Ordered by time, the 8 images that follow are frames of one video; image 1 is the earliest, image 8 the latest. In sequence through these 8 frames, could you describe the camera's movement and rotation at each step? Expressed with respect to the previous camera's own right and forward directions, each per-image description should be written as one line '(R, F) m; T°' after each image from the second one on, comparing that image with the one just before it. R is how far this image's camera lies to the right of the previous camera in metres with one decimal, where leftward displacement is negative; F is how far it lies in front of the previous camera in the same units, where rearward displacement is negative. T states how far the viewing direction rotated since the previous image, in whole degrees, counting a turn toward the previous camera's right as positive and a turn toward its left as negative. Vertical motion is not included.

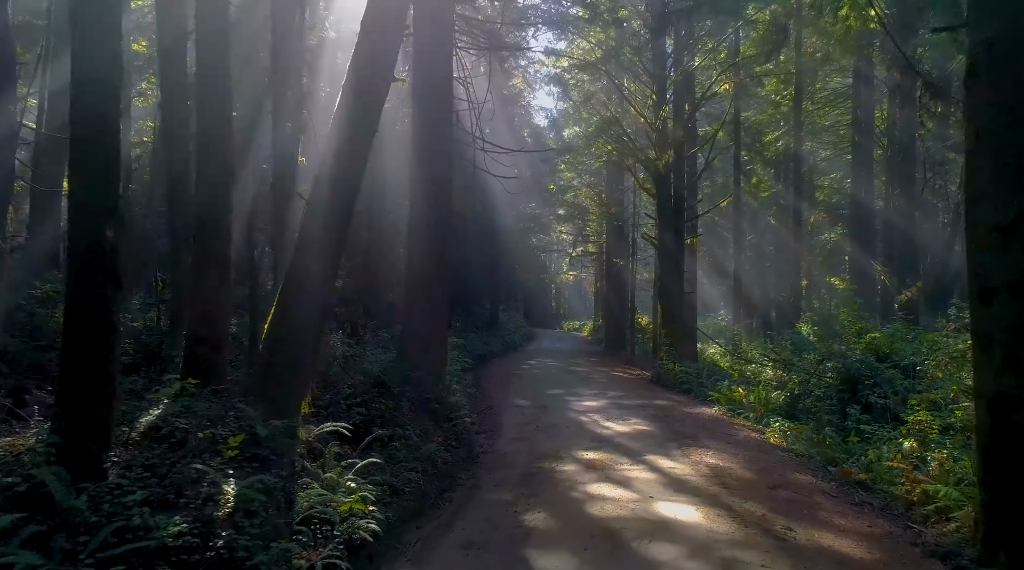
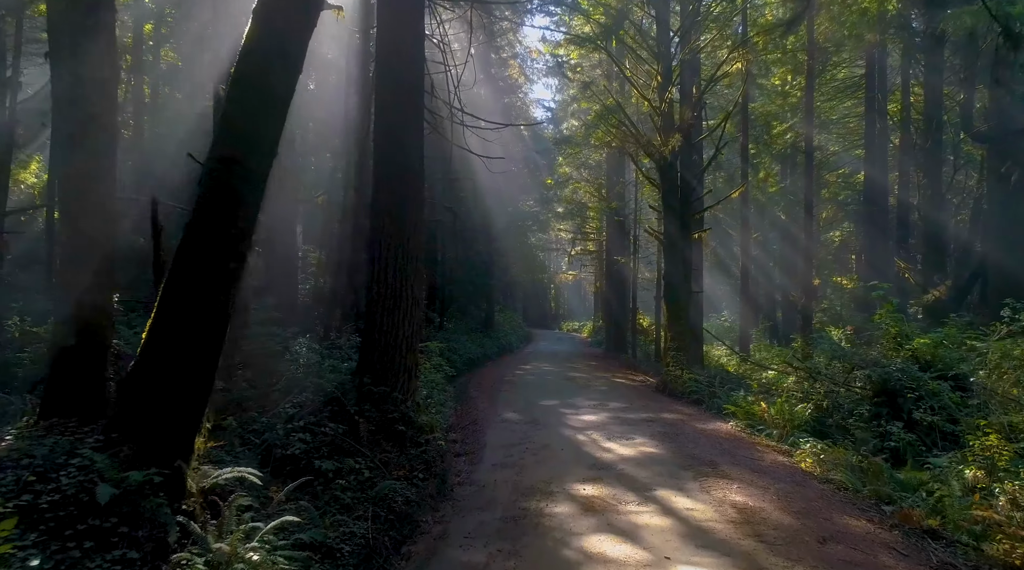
(+0.2, +1.7) m; 0°
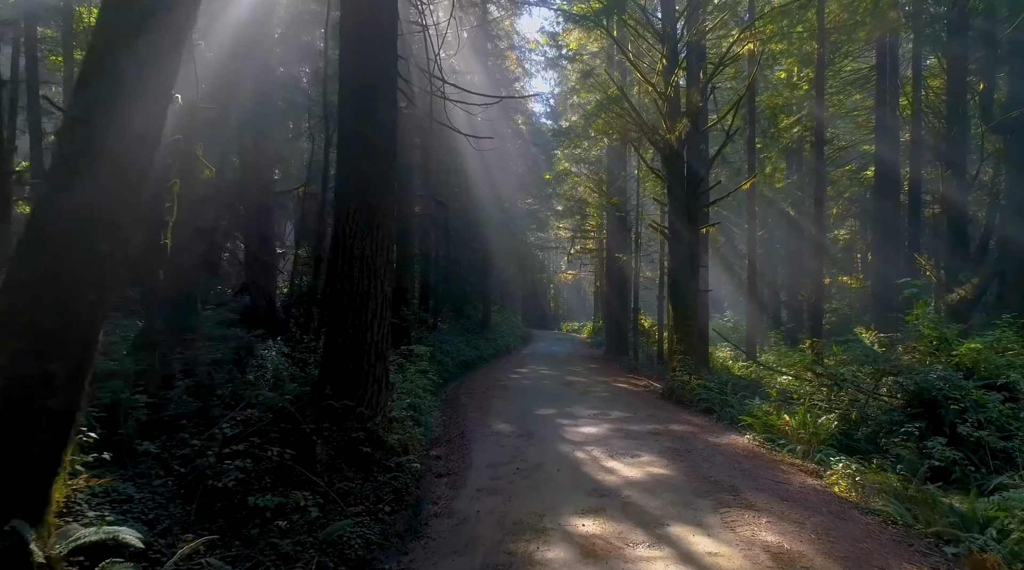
(+0.1, +1.3) m; 0°
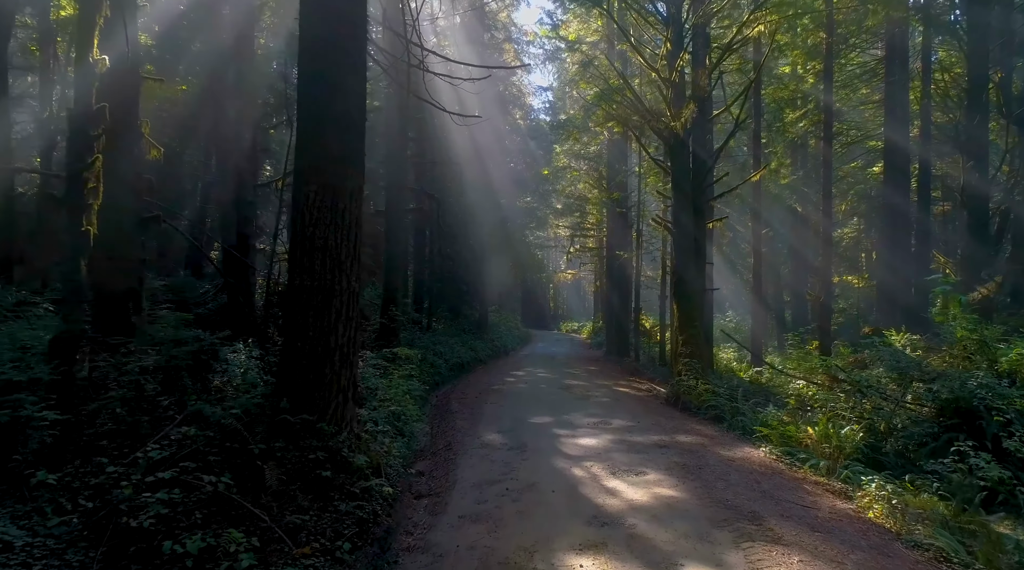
(+0.1, +1.0) m; 0°
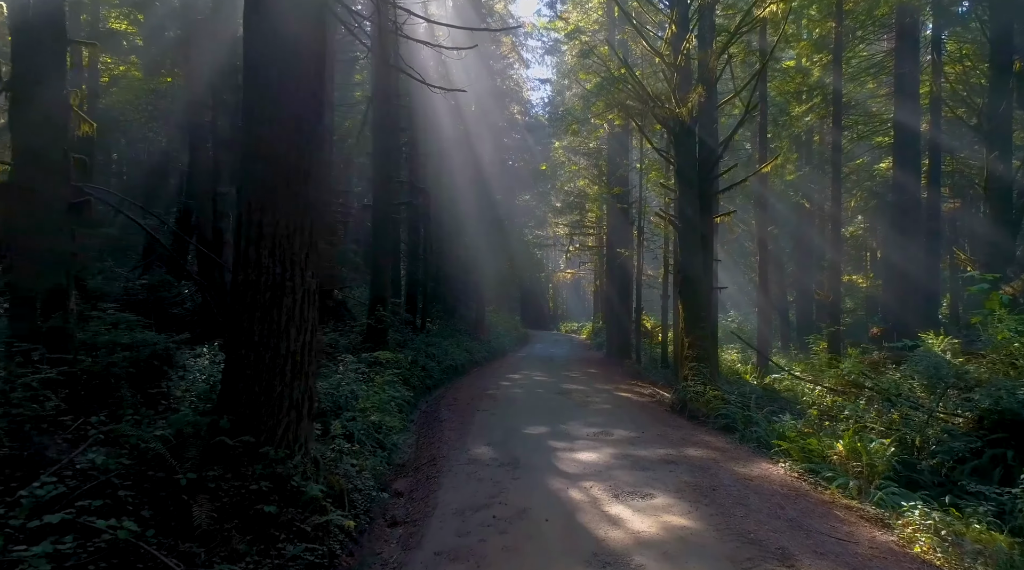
(+0.1, +1.0) m; 0°
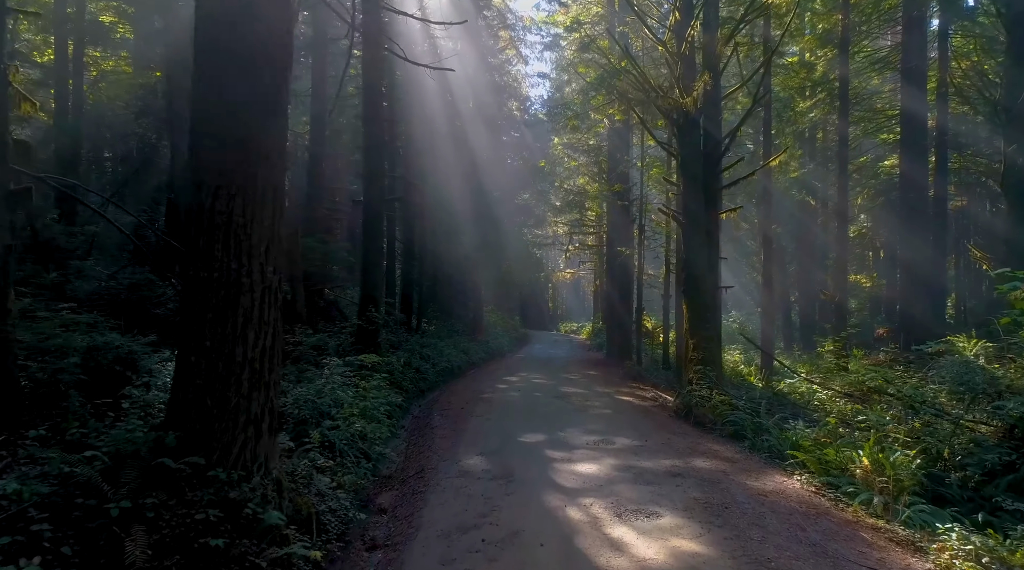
(+0.1, +0.7) m; 0°
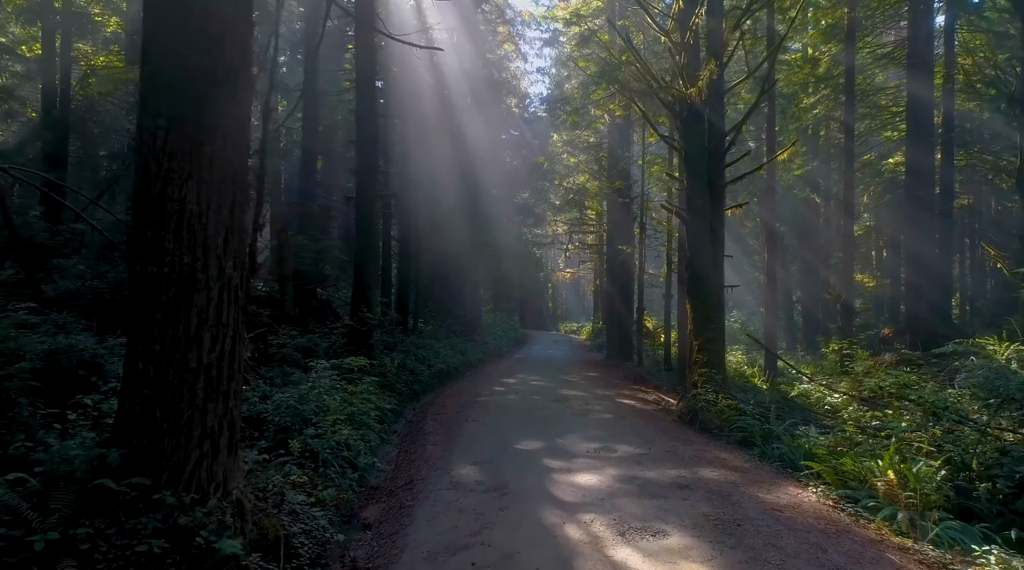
(+0.1, +0.5) m; 0°
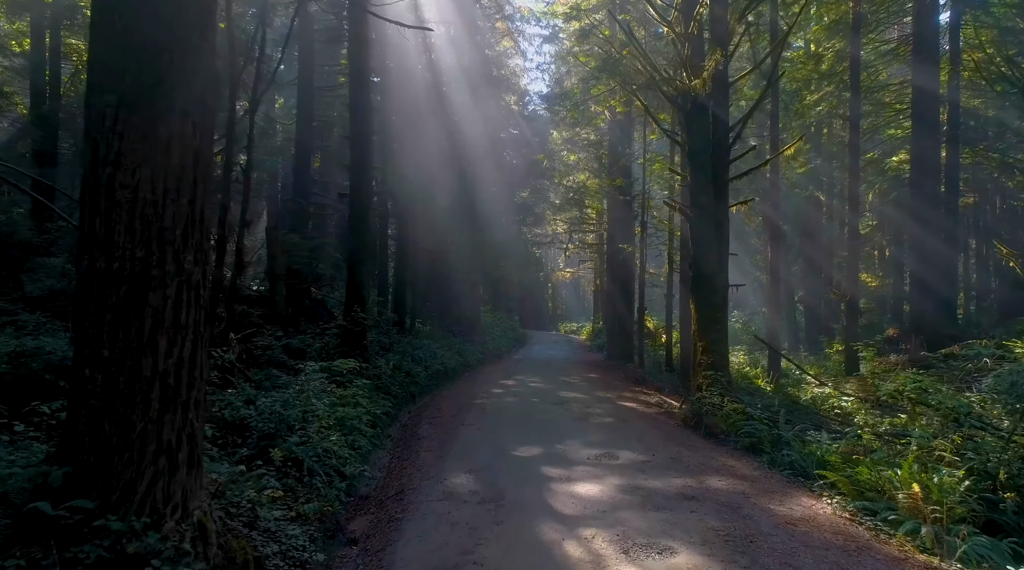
(0.0, +0.4) m; 0°
